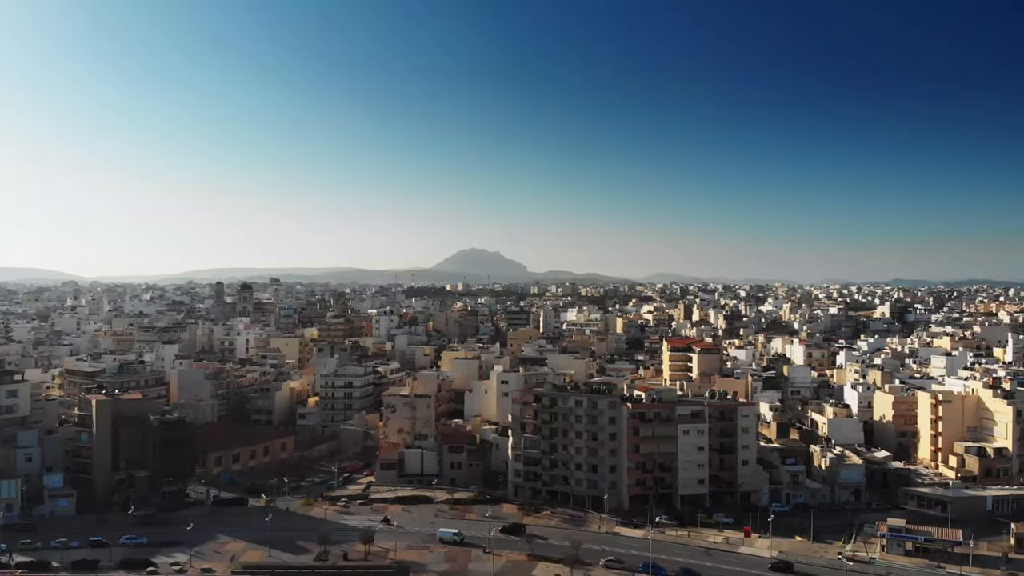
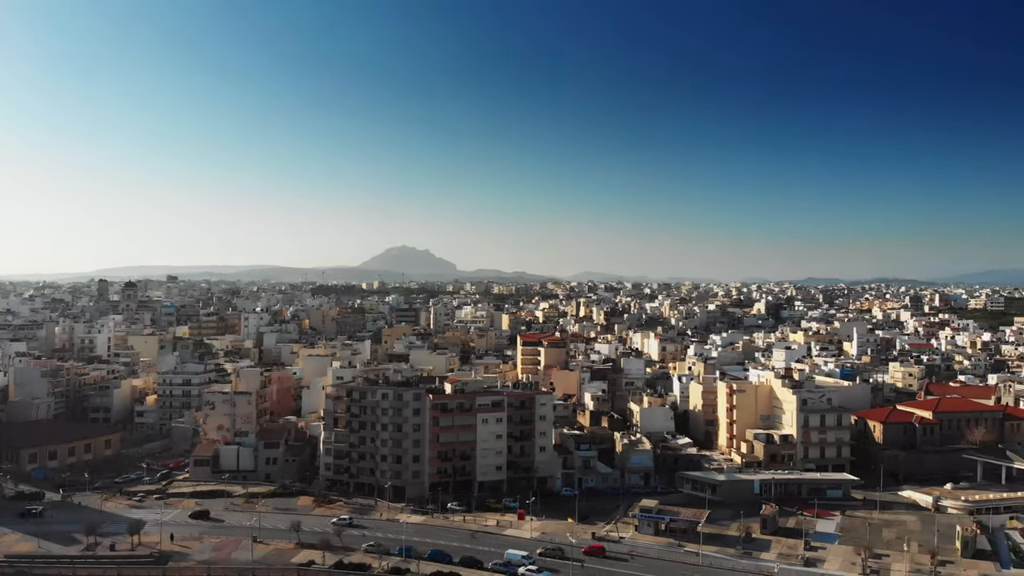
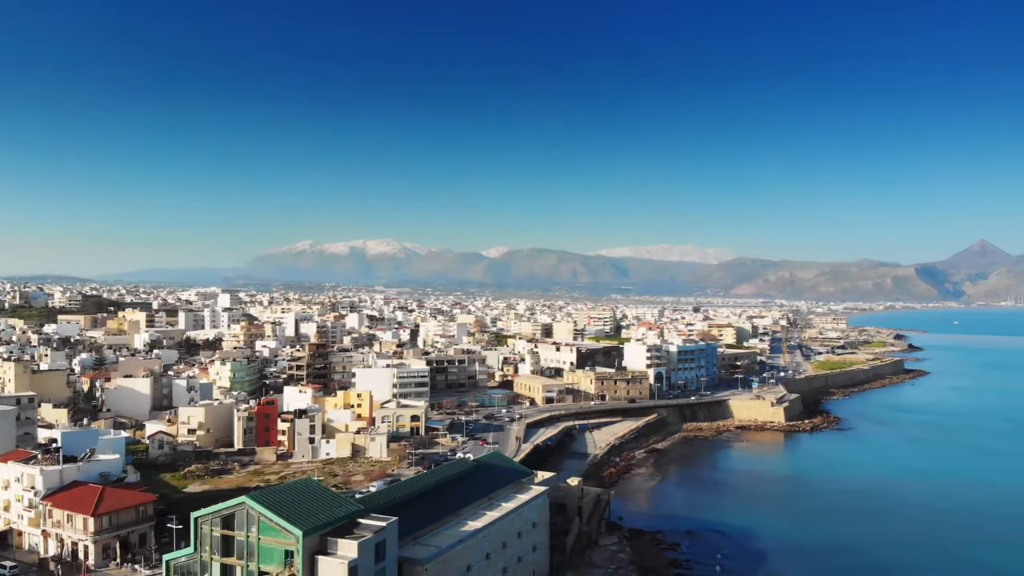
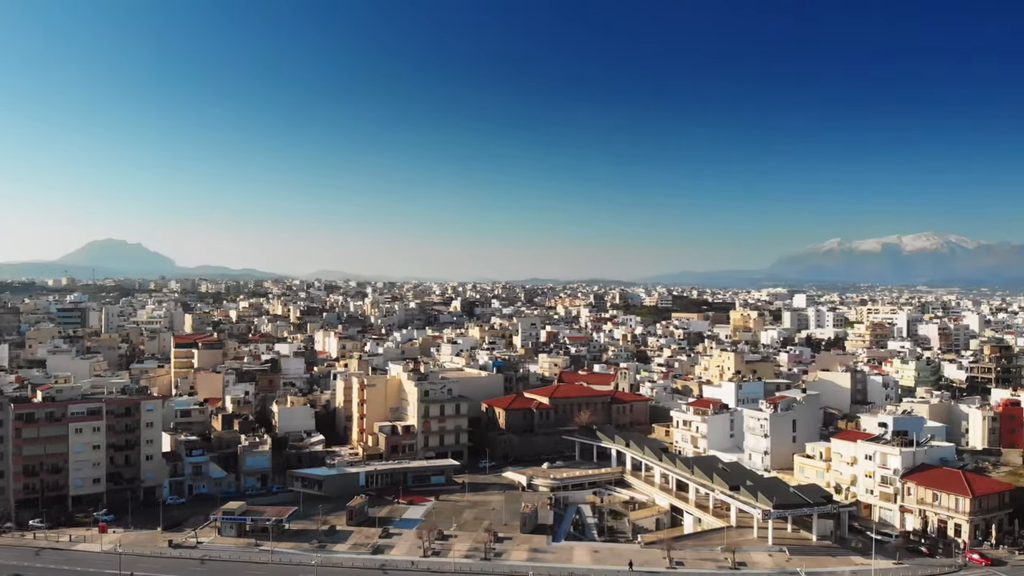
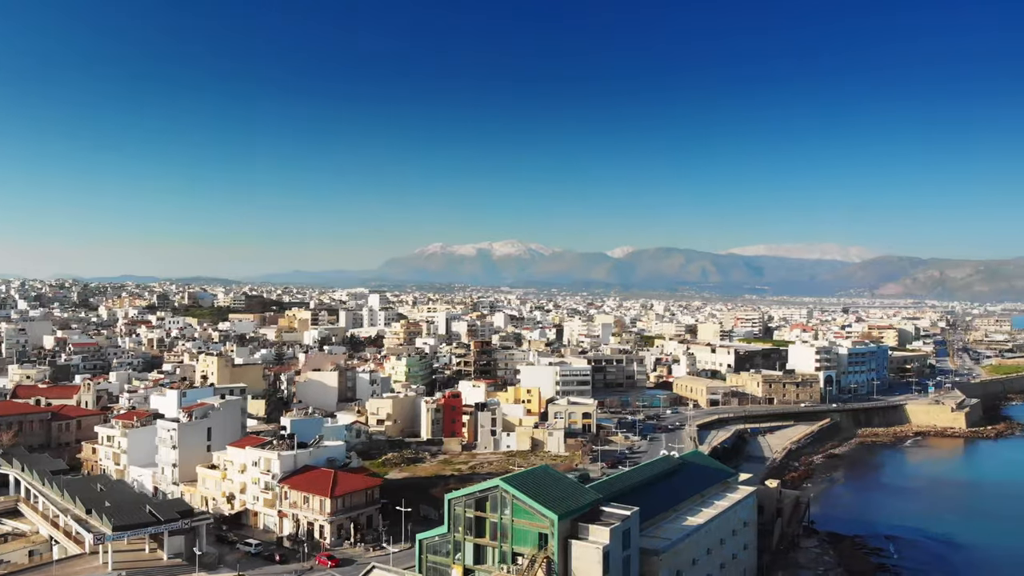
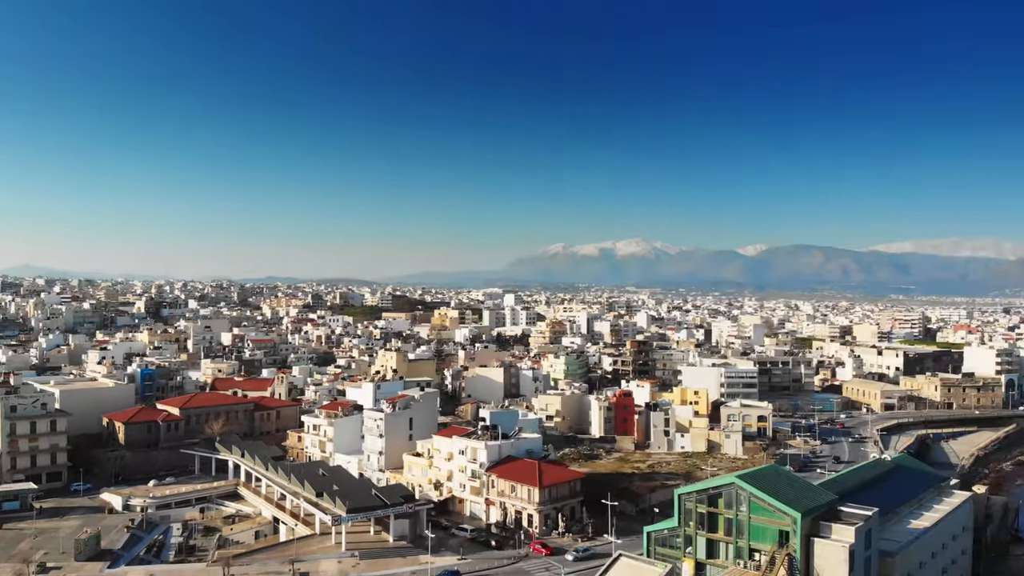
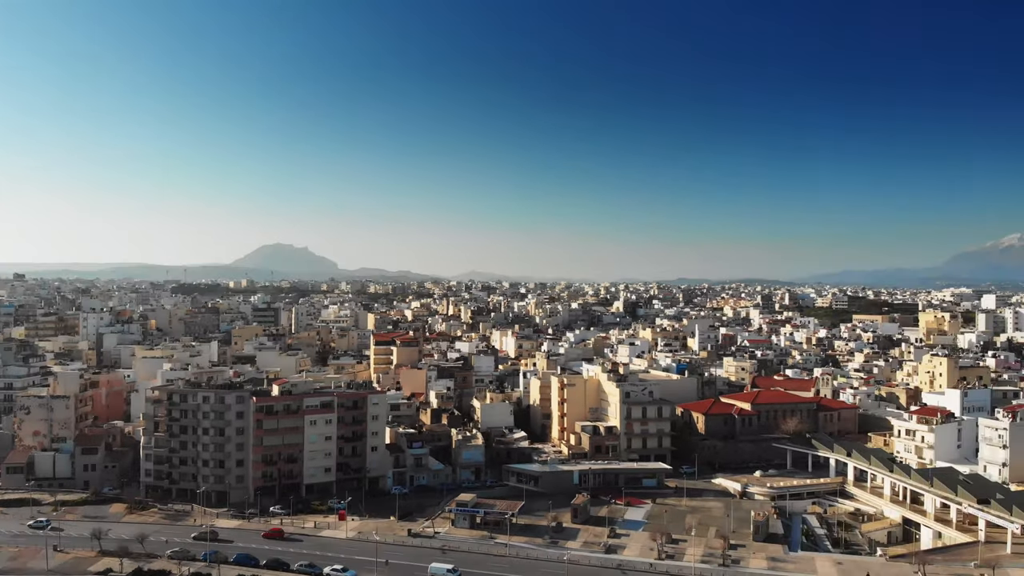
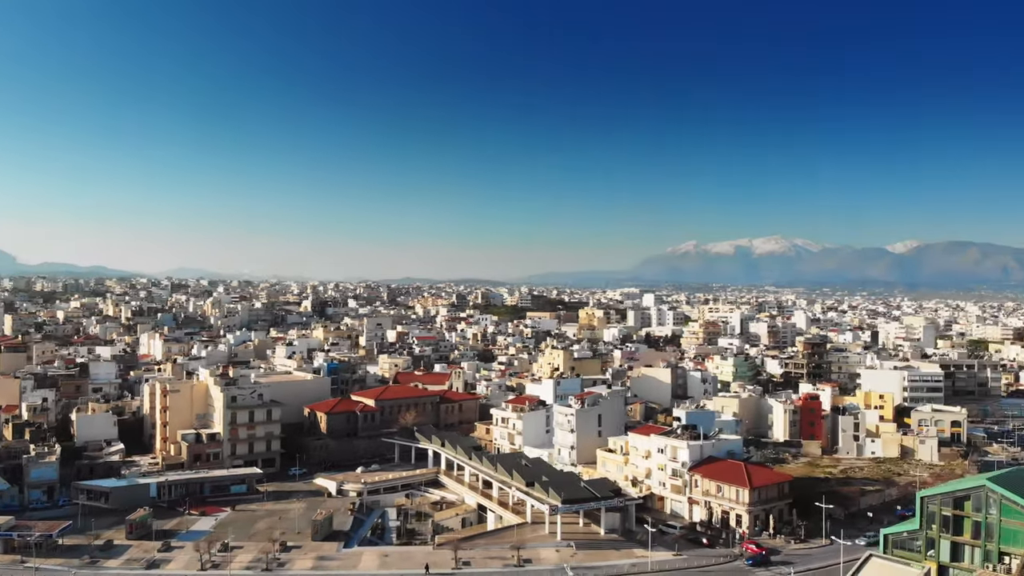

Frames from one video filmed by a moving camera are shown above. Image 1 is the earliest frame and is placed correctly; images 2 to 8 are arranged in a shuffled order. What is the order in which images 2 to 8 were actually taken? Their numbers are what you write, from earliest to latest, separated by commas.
2, 7, 4, 8, 6, 5, 3
